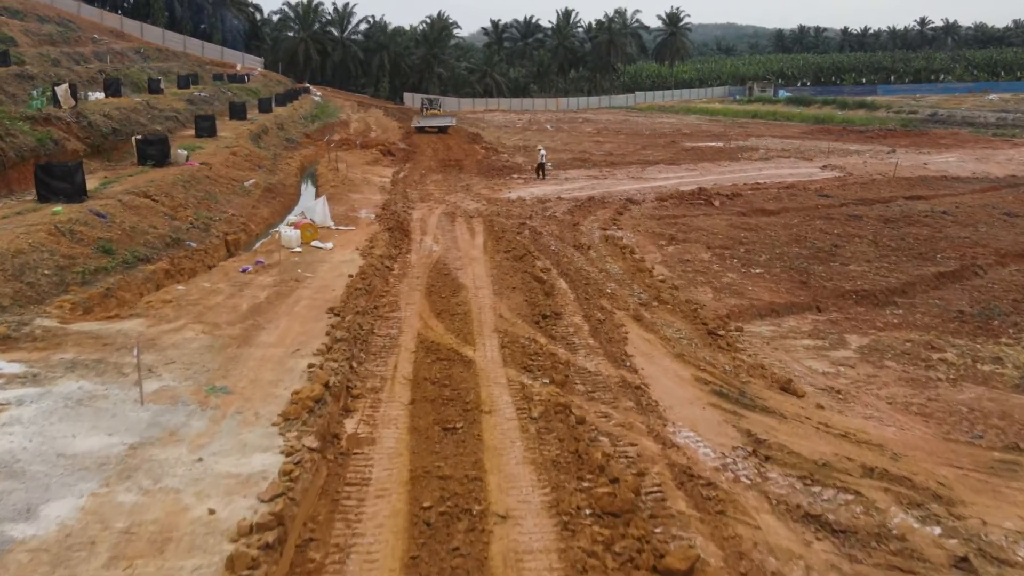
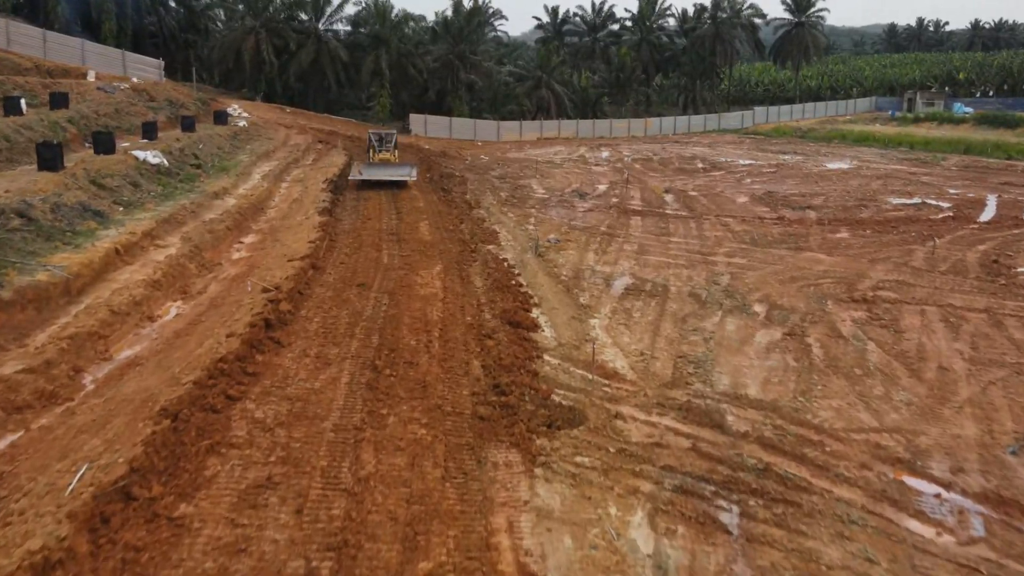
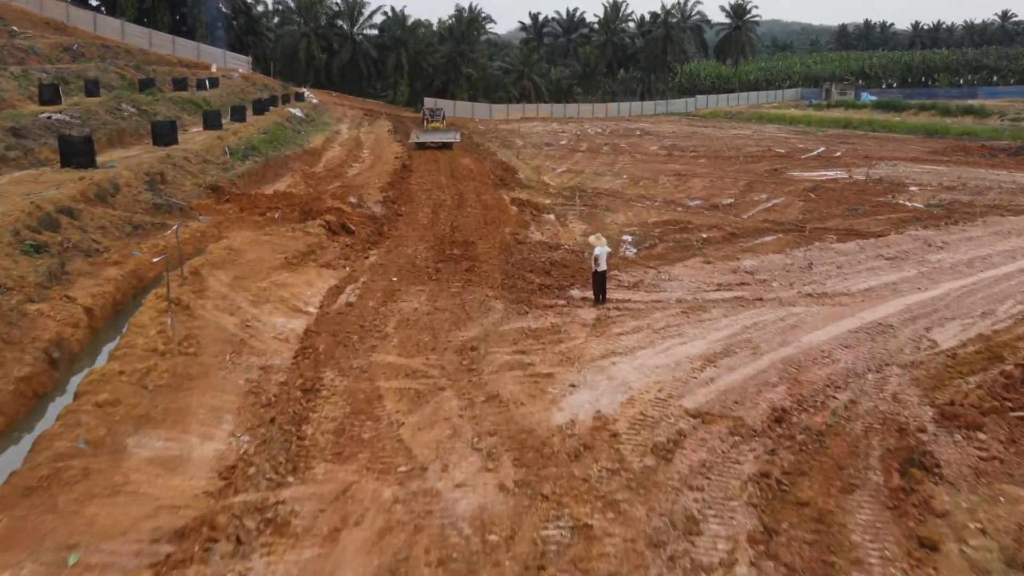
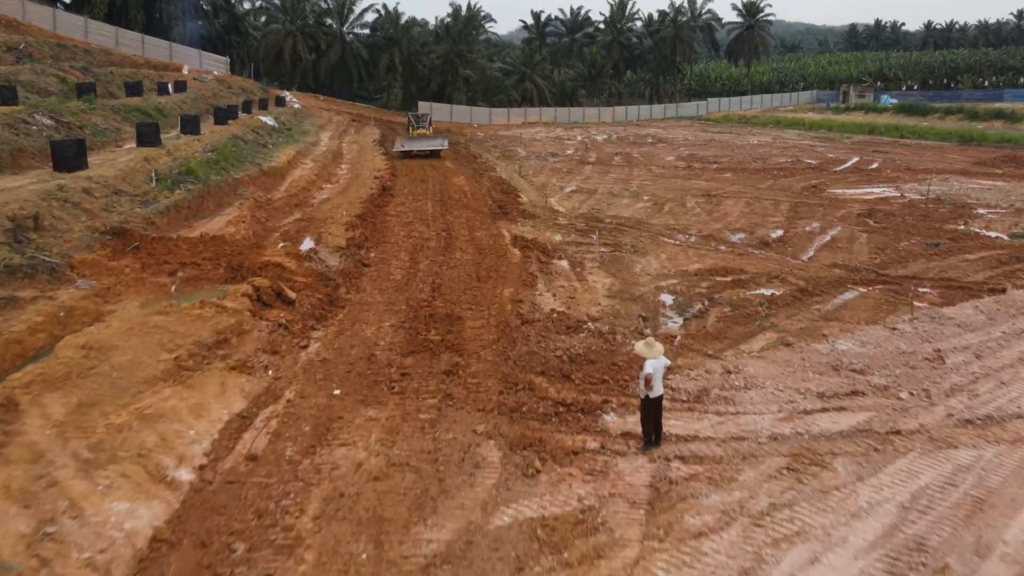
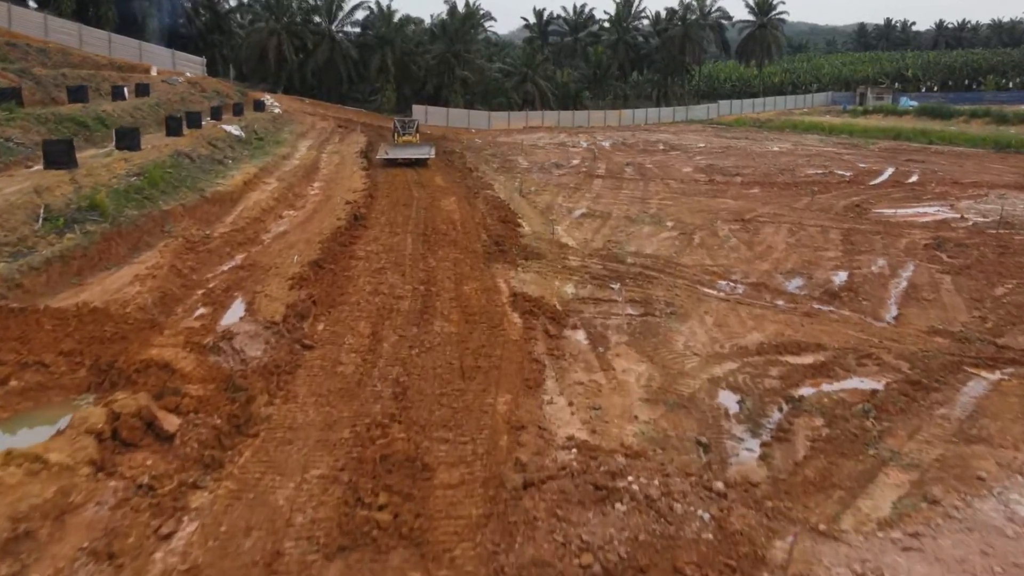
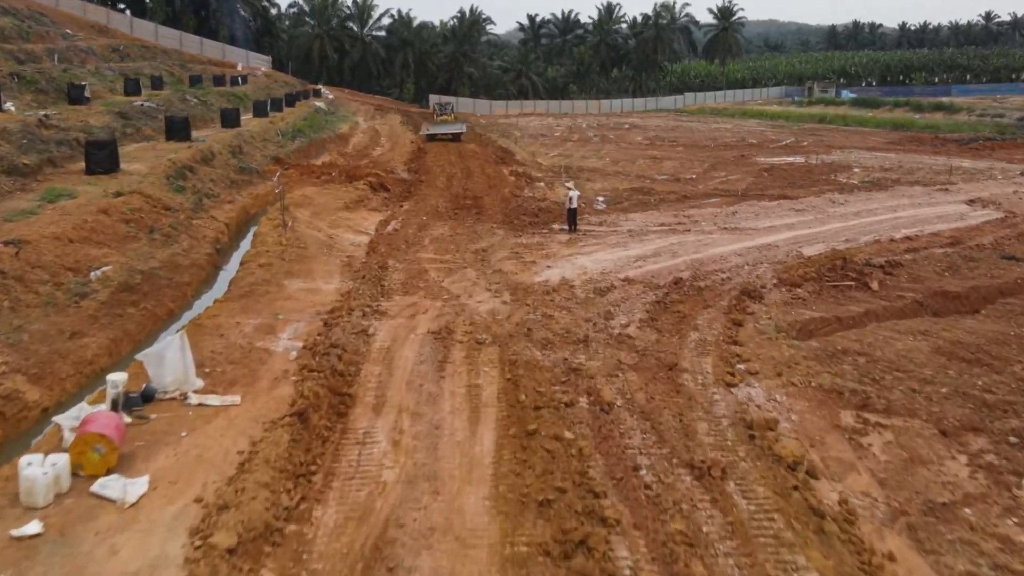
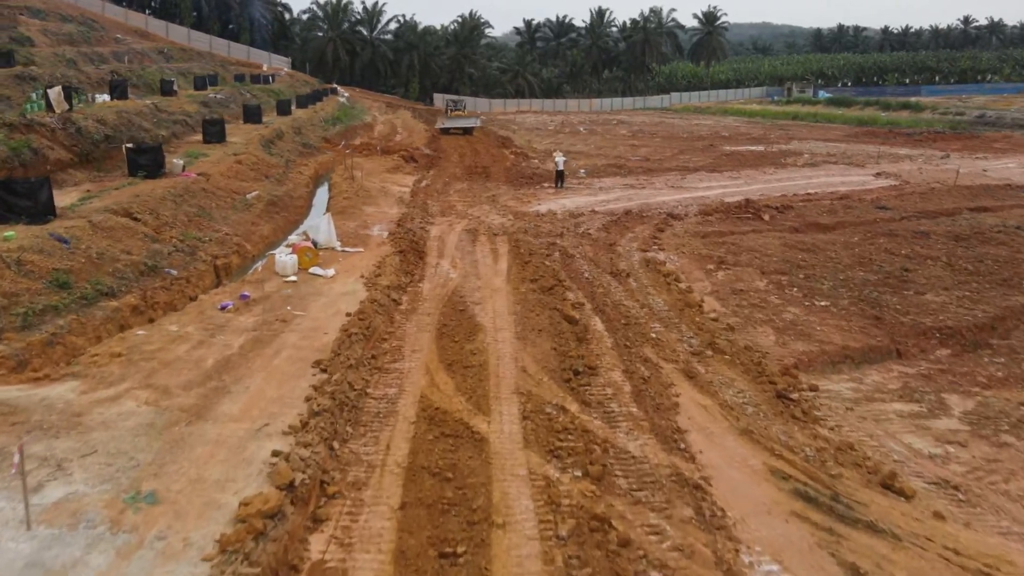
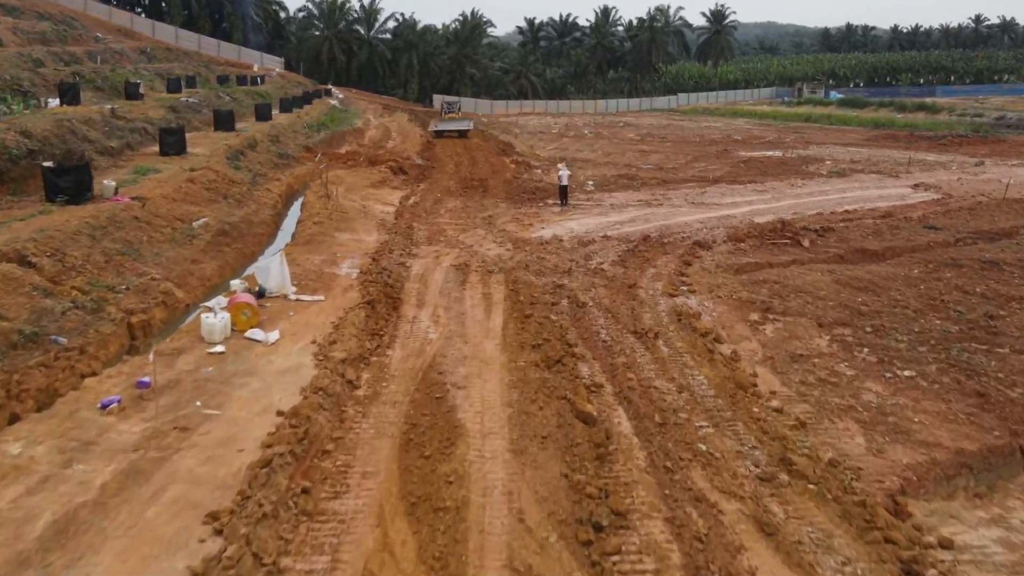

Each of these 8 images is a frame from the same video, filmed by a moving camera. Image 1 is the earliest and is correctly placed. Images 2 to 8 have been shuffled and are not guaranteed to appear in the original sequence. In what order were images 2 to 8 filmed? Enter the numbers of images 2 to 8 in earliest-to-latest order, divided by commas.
7, 8, 6, 3, 4, 5, 2
